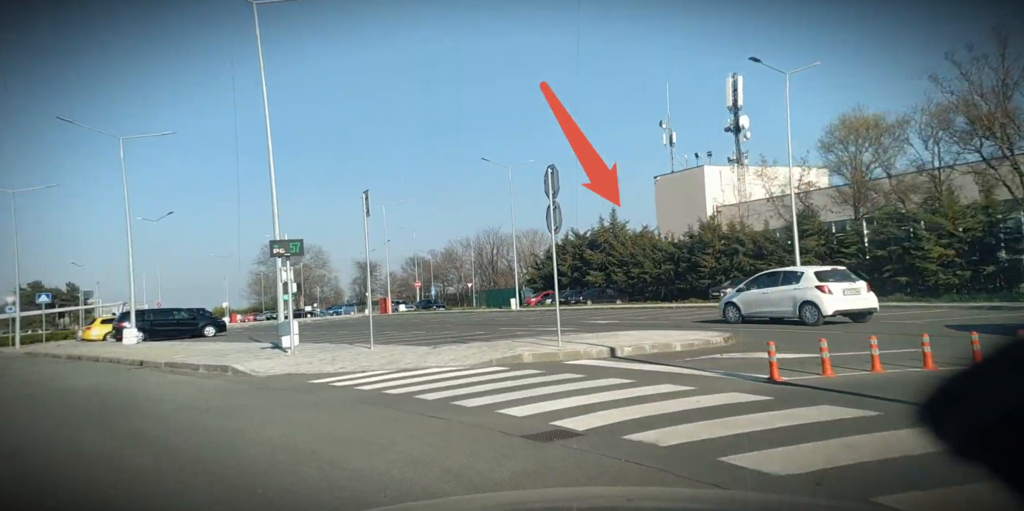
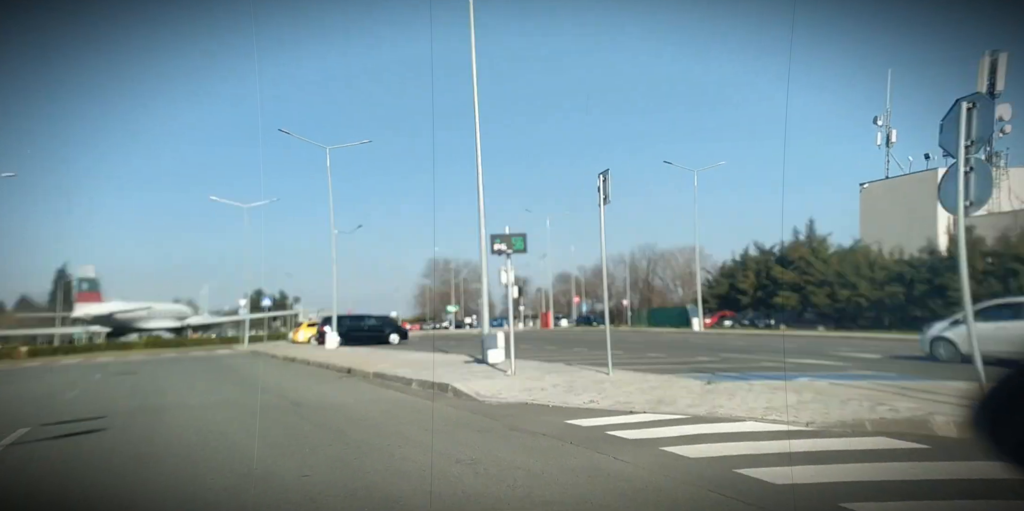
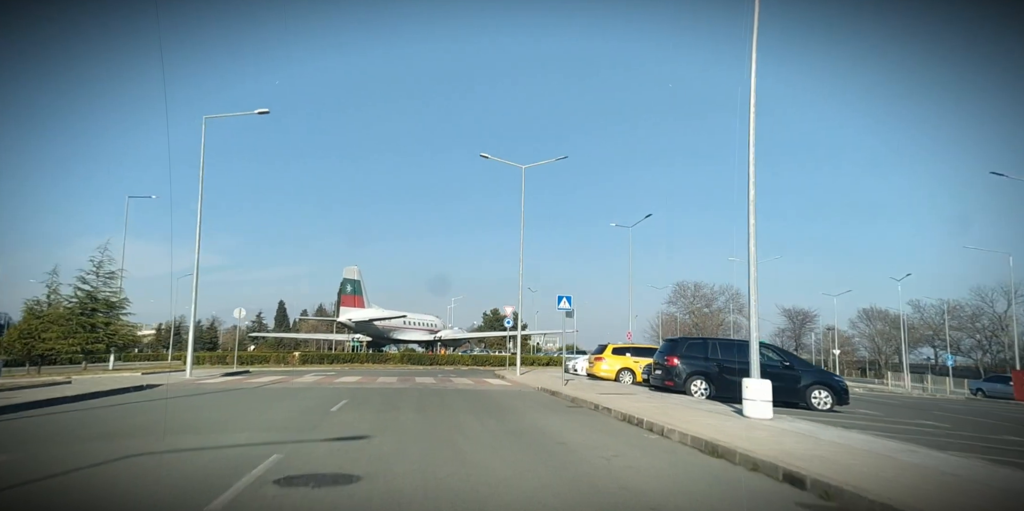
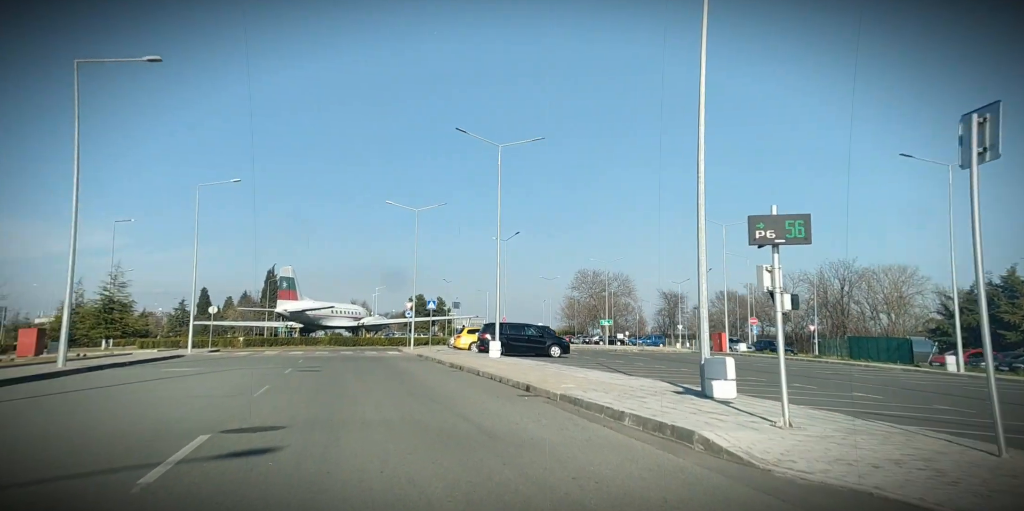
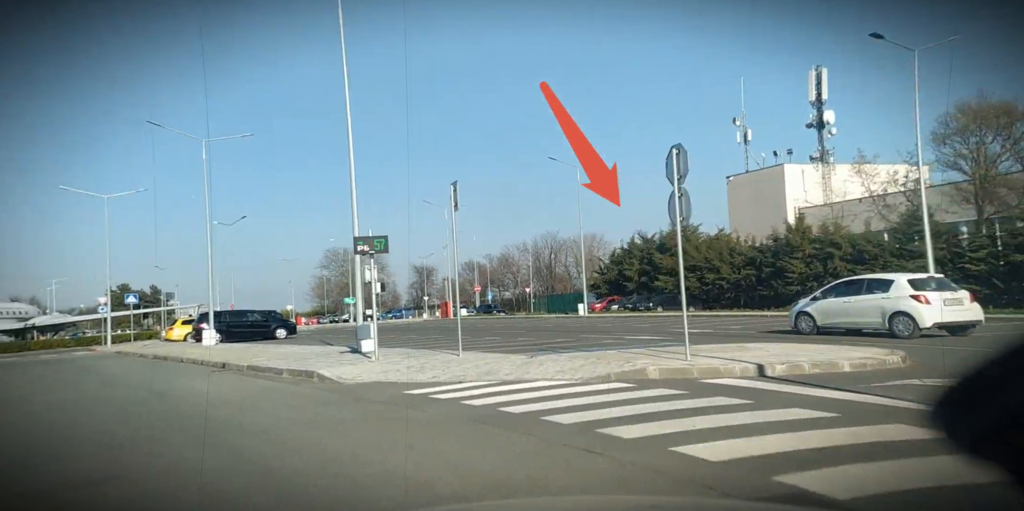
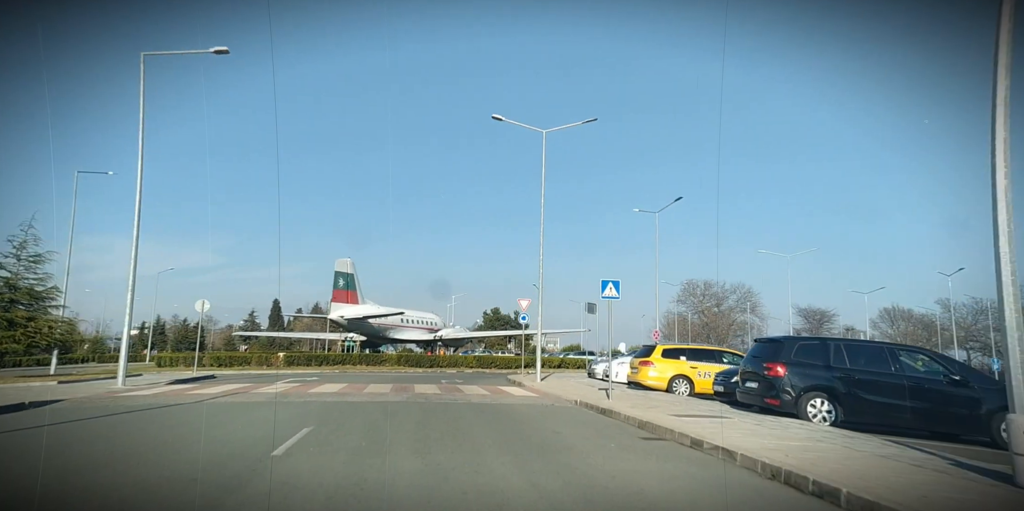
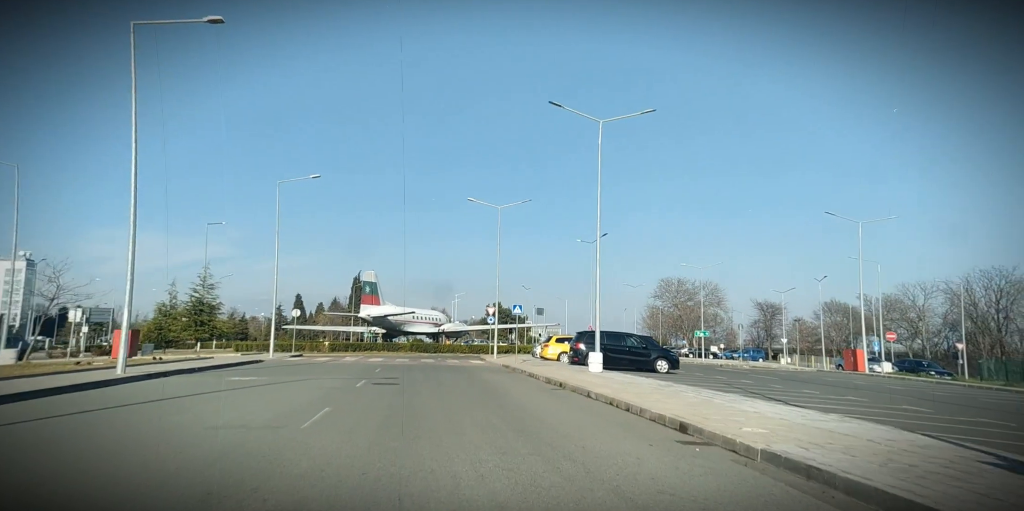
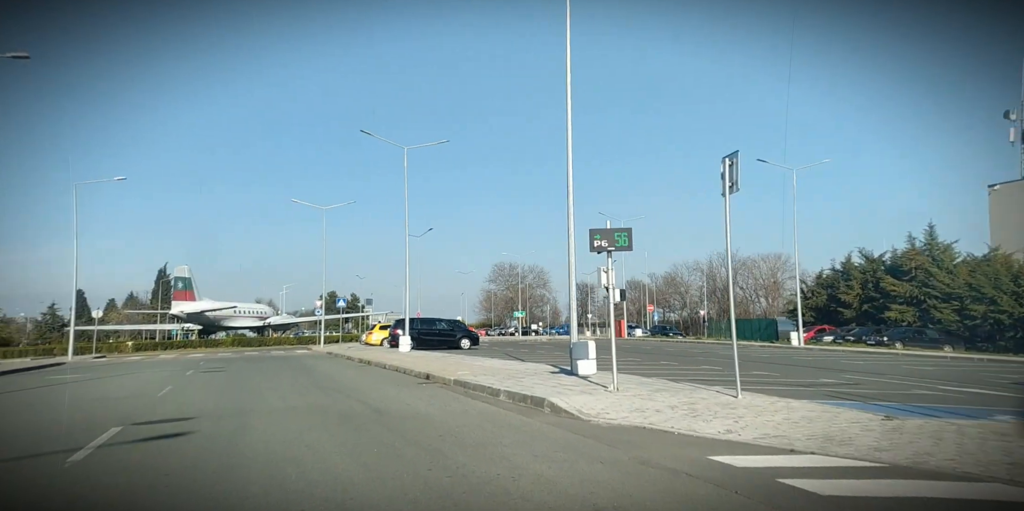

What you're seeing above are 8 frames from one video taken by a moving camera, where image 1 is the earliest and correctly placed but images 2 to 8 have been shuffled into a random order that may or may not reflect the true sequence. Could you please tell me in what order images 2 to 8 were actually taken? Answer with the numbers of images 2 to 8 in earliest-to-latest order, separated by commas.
5, 2, 8, 4, 7, 3, 6
